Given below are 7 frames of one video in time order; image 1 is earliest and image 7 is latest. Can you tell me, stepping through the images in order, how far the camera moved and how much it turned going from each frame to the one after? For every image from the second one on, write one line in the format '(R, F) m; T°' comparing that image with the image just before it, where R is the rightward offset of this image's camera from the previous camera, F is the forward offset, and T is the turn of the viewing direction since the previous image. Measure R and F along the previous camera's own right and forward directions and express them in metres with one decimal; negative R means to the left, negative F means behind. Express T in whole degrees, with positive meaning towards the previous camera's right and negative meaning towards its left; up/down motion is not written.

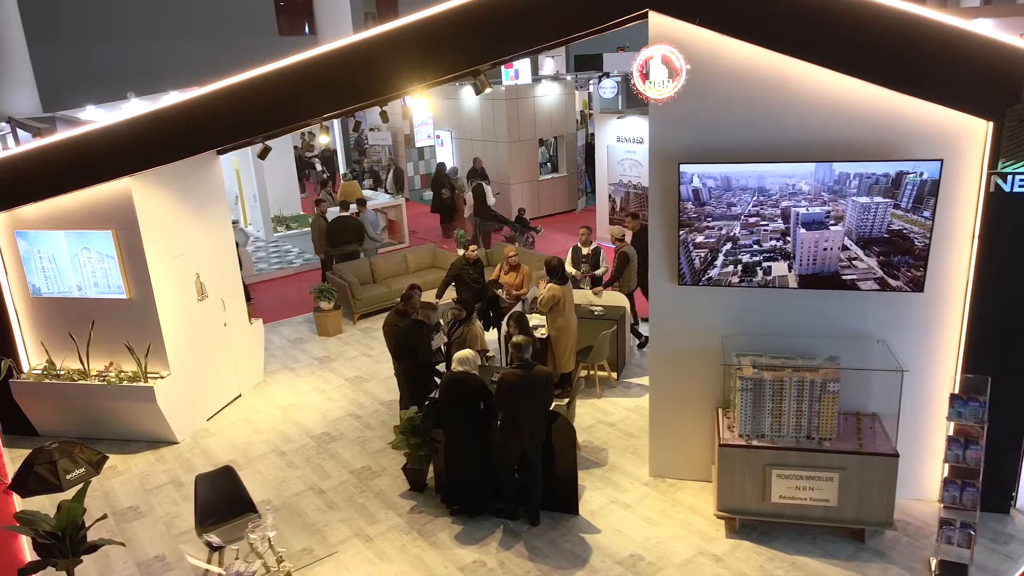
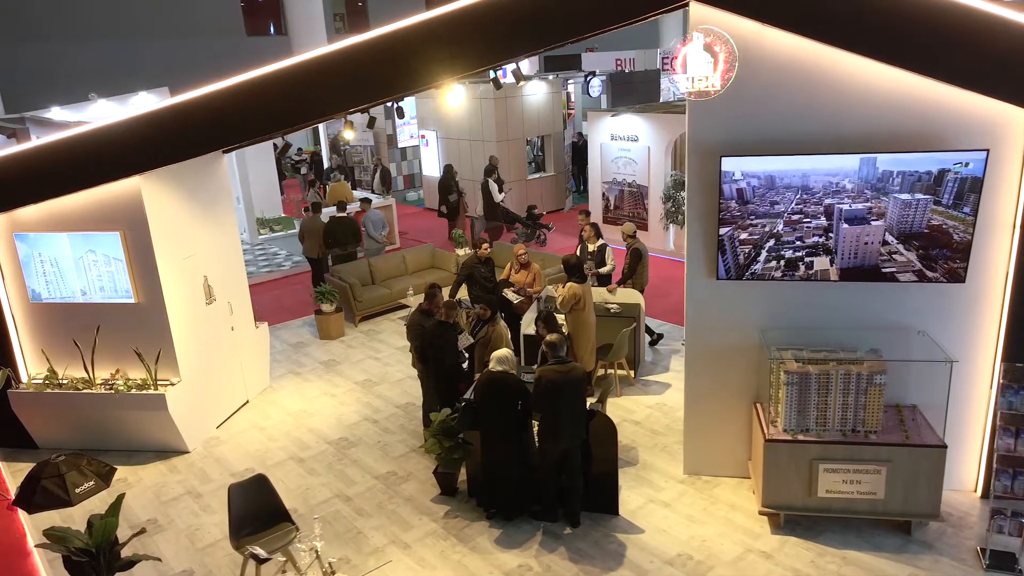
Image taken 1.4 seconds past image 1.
(-0.5, +0.1) m; +3°
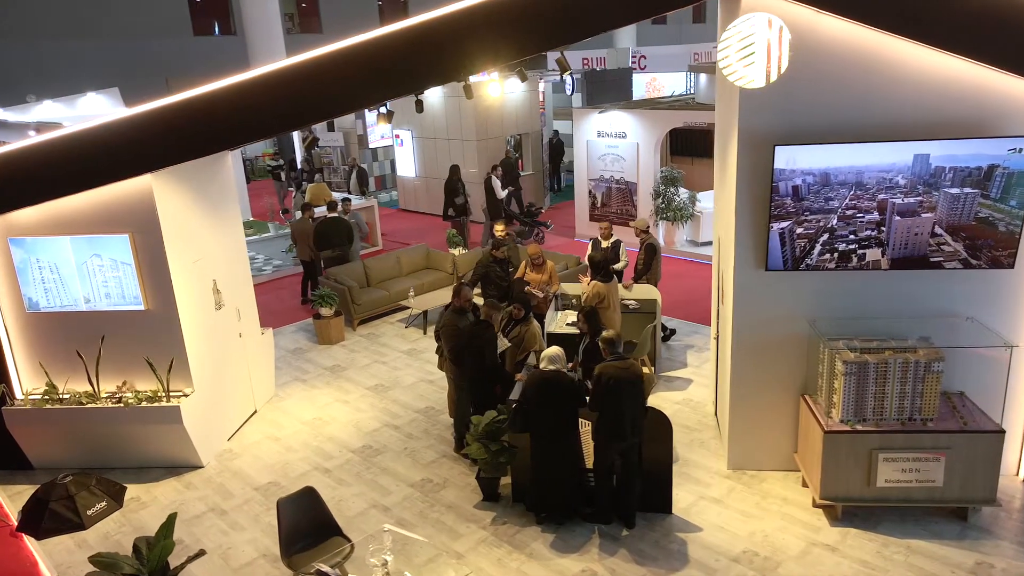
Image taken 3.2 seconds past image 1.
(-0.7, +0.2) m; +4°
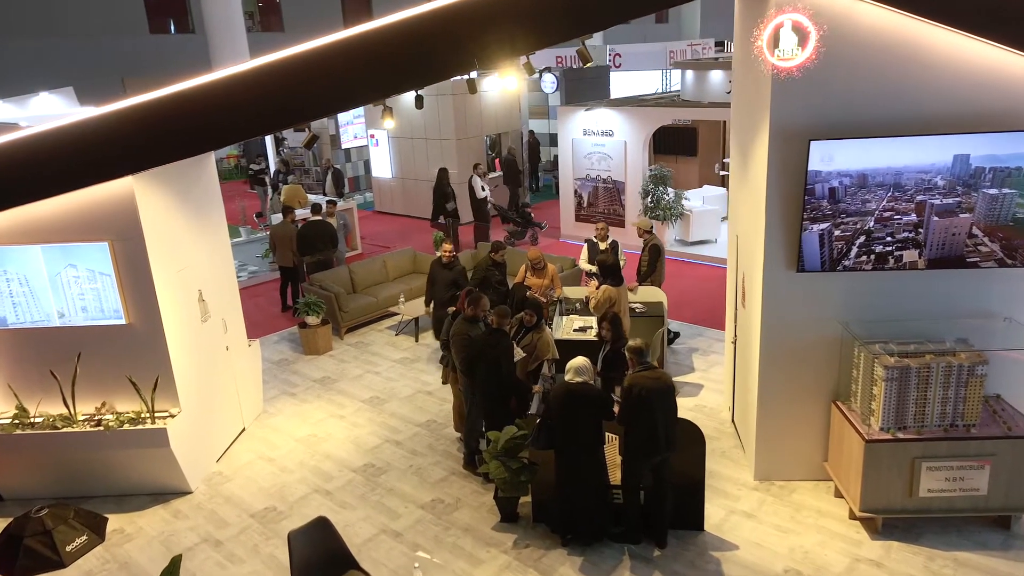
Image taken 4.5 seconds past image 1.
(-0.4, +0.3) m; +3°
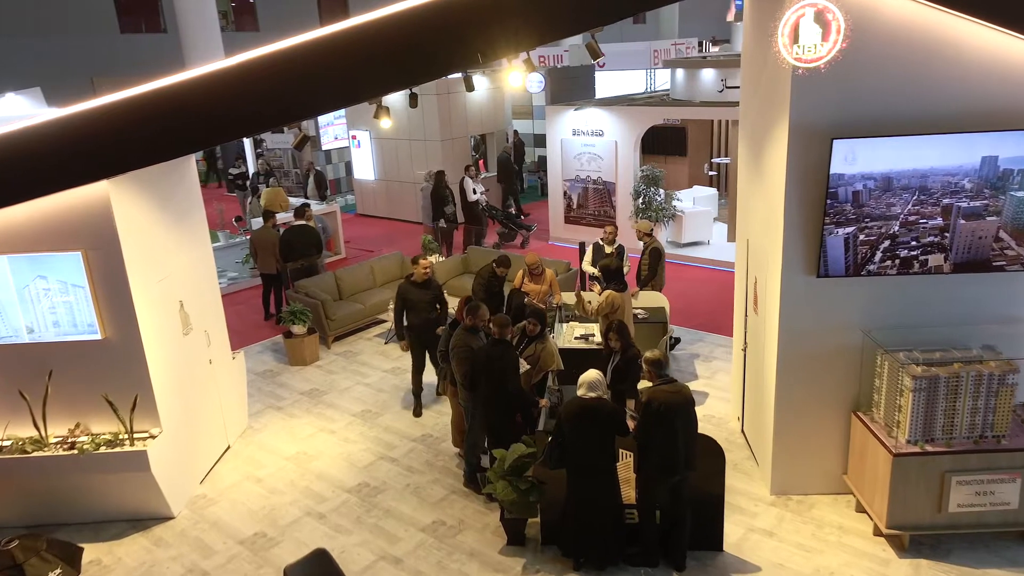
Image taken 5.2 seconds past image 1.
(-0.2, +0.3) m; +2°
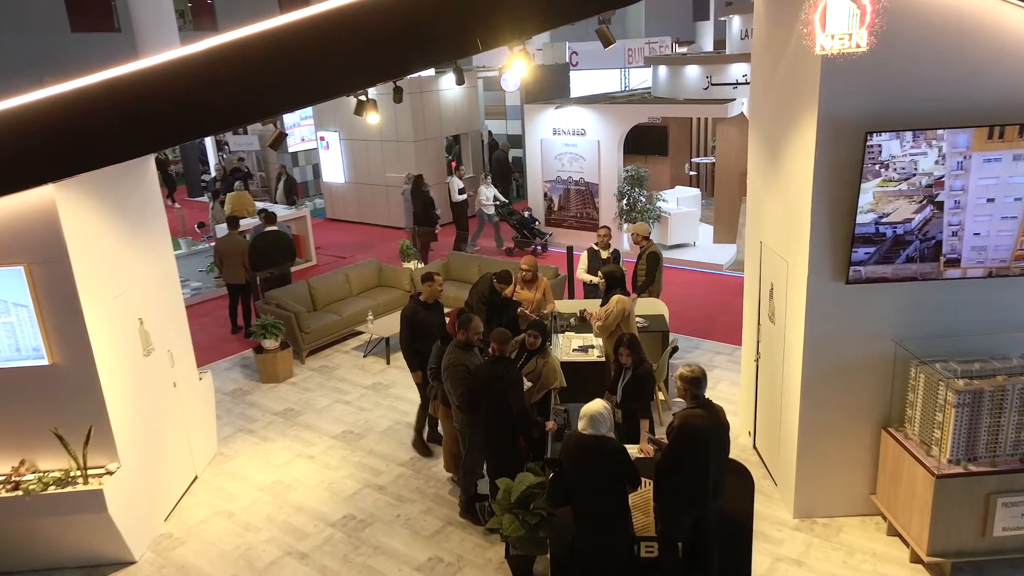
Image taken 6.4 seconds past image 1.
(-0.2, +0.5) m; +3°
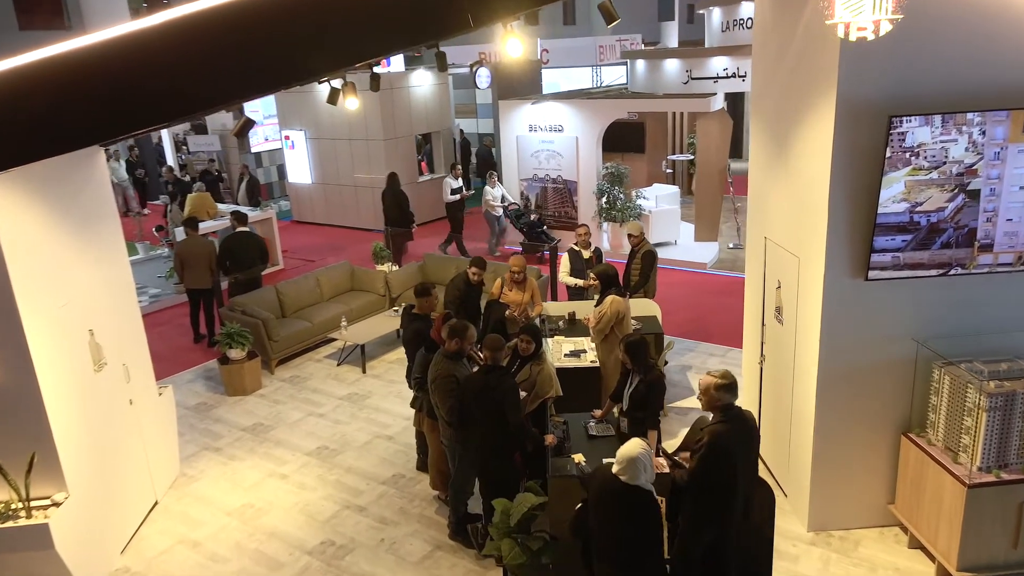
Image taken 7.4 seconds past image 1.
(-0.1, +0.4) m; +3°
